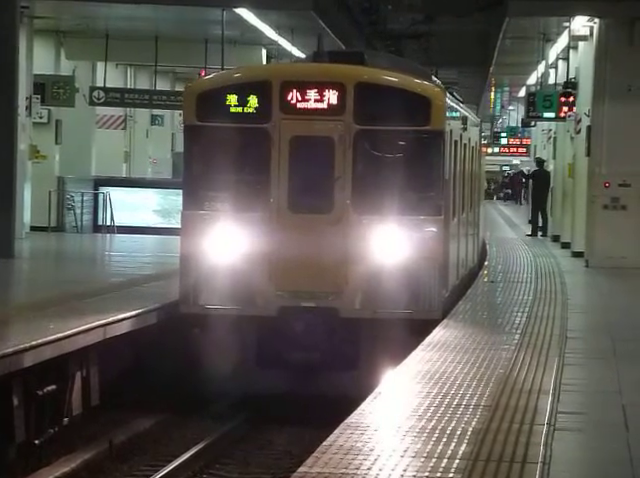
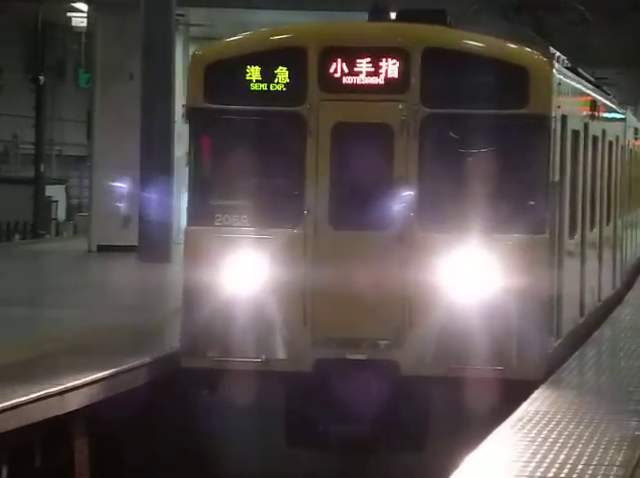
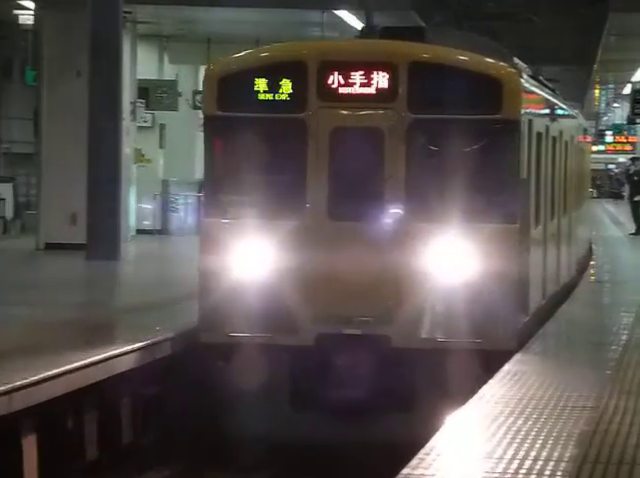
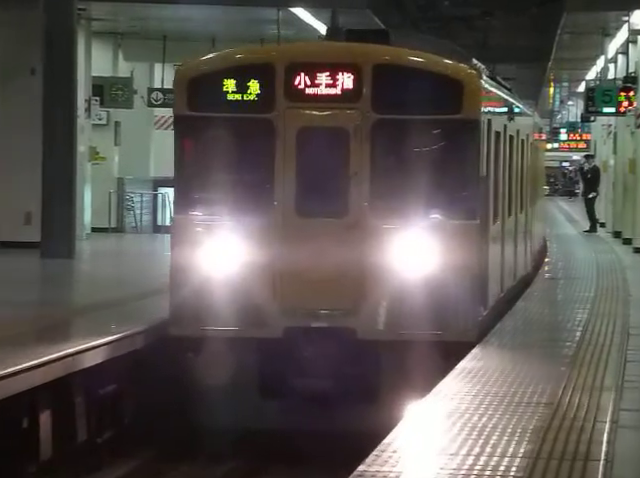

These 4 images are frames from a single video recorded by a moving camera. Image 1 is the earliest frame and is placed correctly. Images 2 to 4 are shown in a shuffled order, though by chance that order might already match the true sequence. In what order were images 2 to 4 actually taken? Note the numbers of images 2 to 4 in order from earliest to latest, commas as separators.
4, 3, 2
